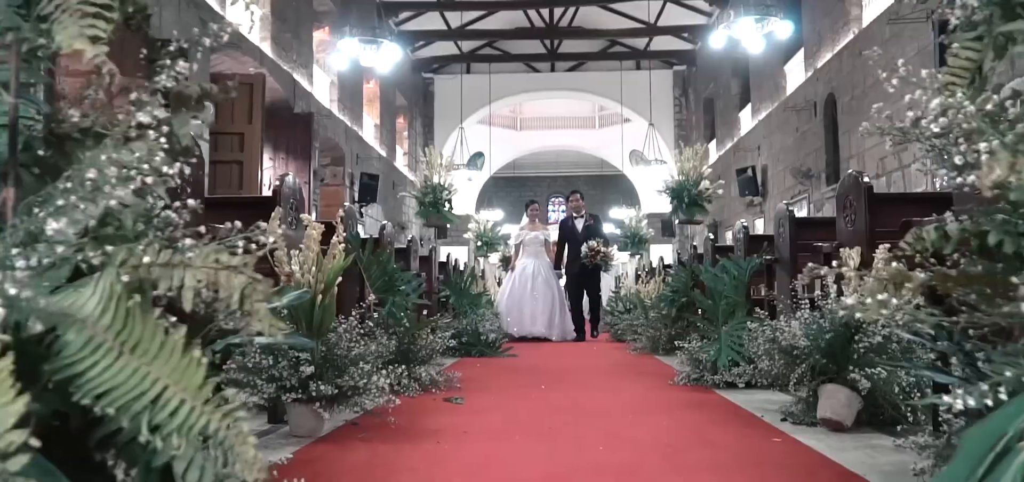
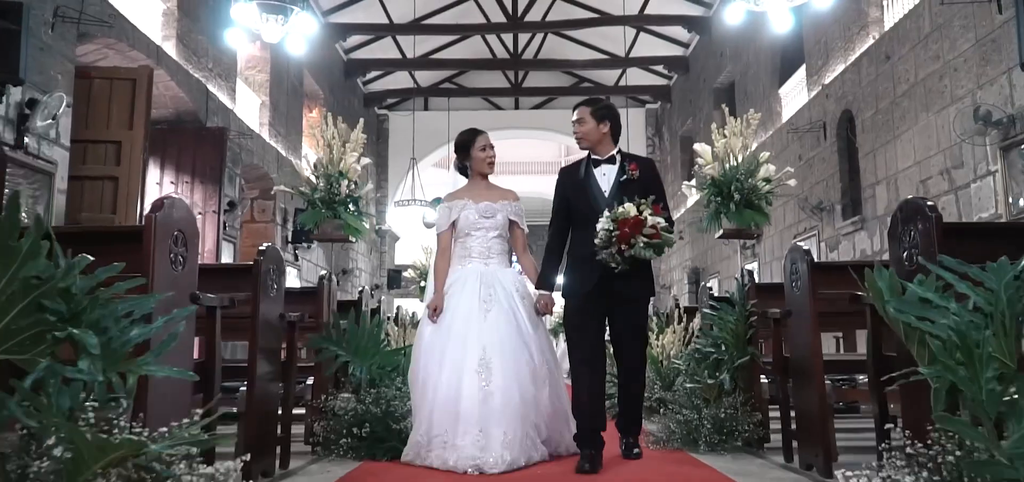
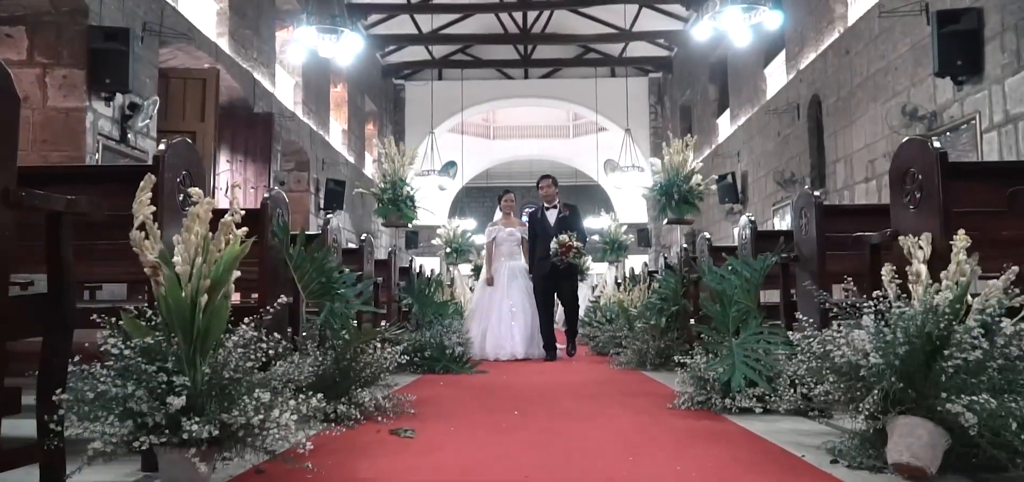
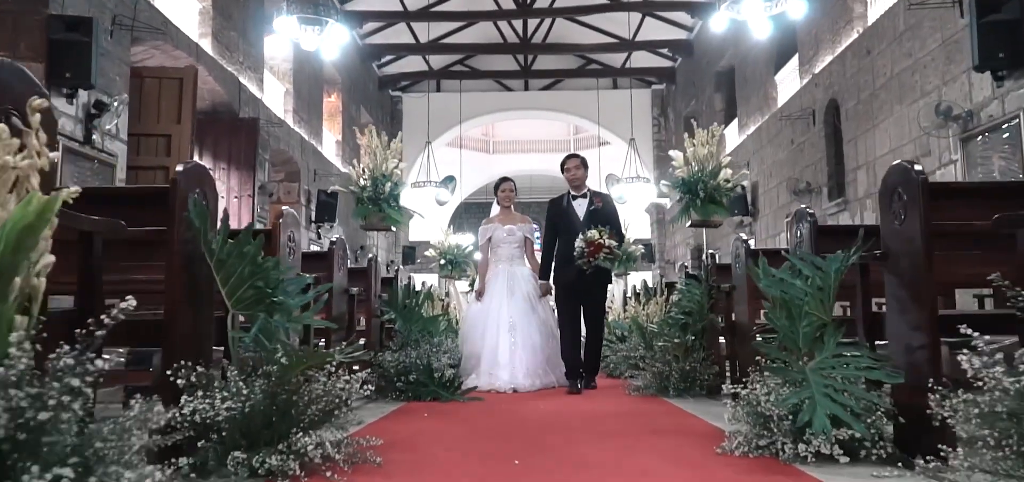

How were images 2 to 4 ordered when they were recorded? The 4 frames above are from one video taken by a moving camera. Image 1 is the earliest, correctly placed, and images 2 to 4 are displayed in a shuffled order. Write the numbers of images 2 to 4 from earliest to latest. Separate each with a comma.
3, 4, 2
